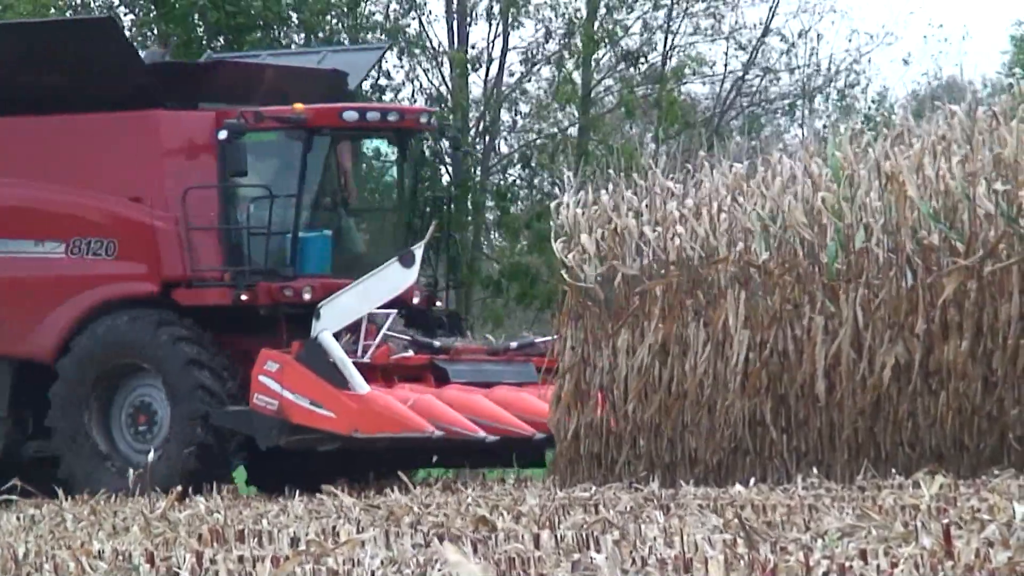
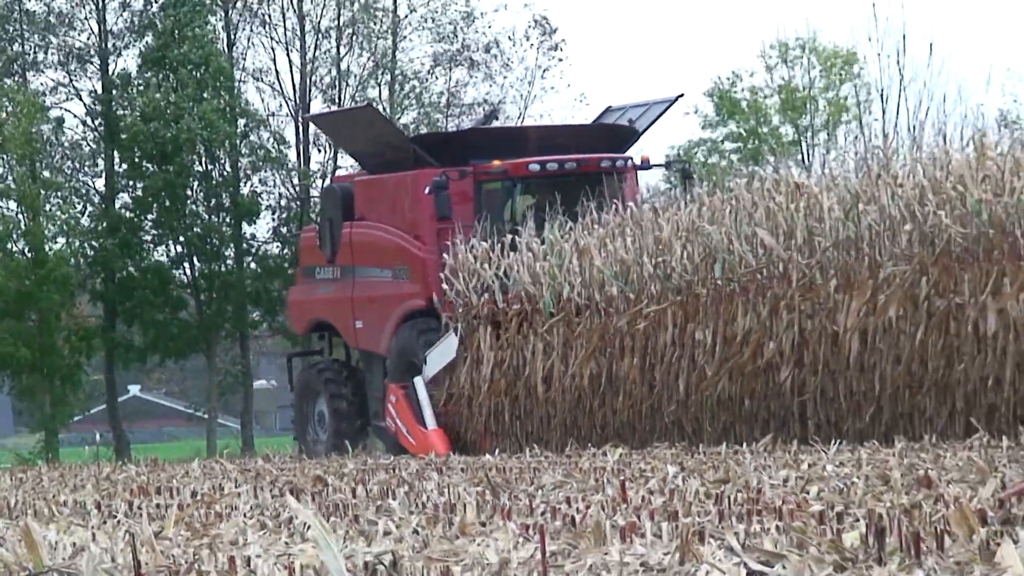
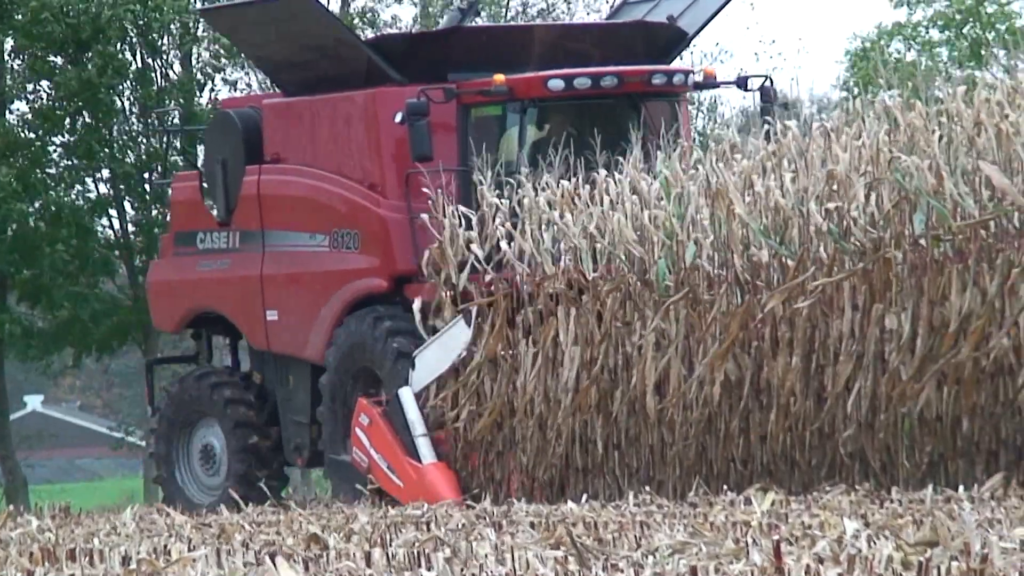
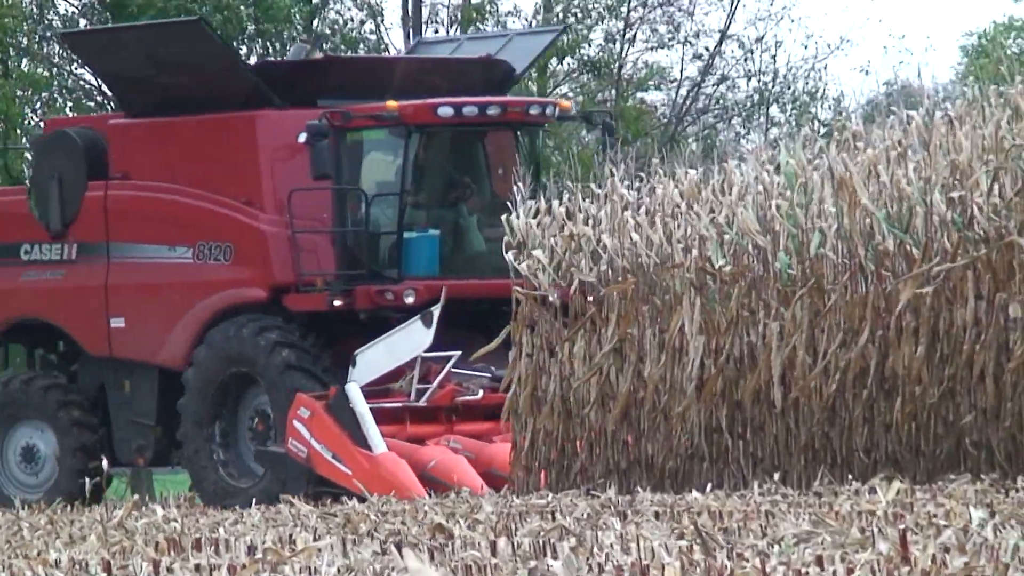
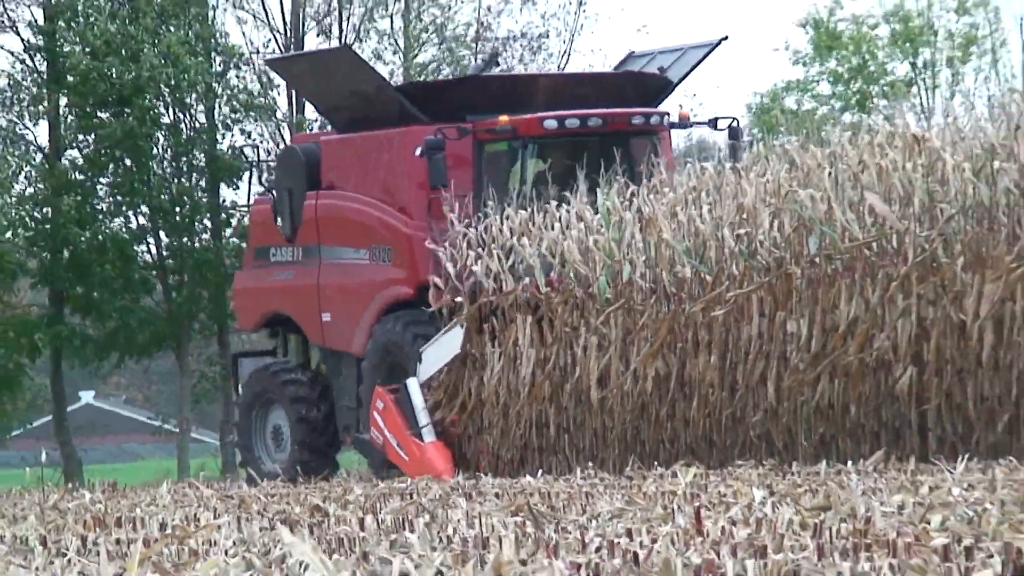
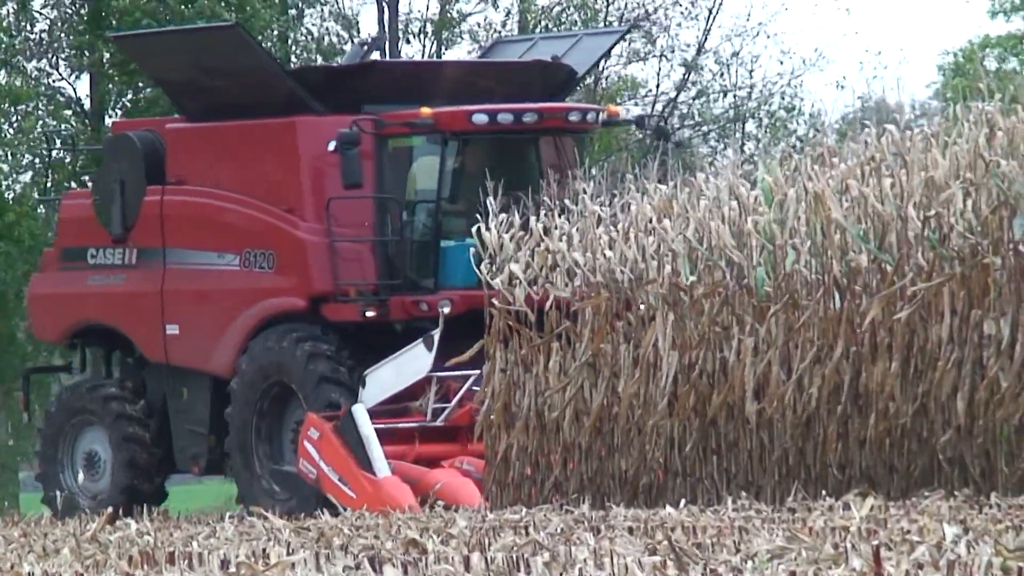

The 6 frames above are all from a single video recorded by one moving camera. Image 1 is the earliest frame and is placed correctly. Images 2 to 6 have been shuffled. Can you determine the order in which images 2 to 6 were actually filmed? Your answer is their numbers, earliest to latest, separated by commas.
4, 6, 3, 5, 2
